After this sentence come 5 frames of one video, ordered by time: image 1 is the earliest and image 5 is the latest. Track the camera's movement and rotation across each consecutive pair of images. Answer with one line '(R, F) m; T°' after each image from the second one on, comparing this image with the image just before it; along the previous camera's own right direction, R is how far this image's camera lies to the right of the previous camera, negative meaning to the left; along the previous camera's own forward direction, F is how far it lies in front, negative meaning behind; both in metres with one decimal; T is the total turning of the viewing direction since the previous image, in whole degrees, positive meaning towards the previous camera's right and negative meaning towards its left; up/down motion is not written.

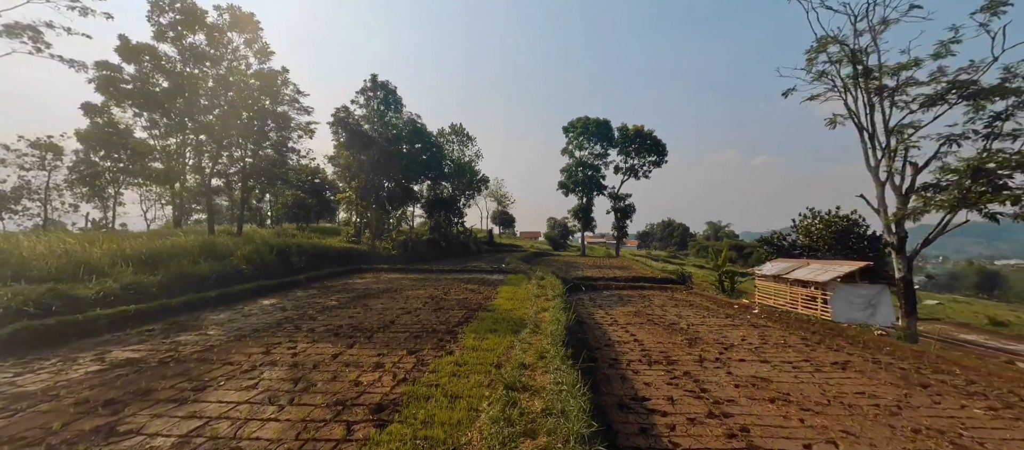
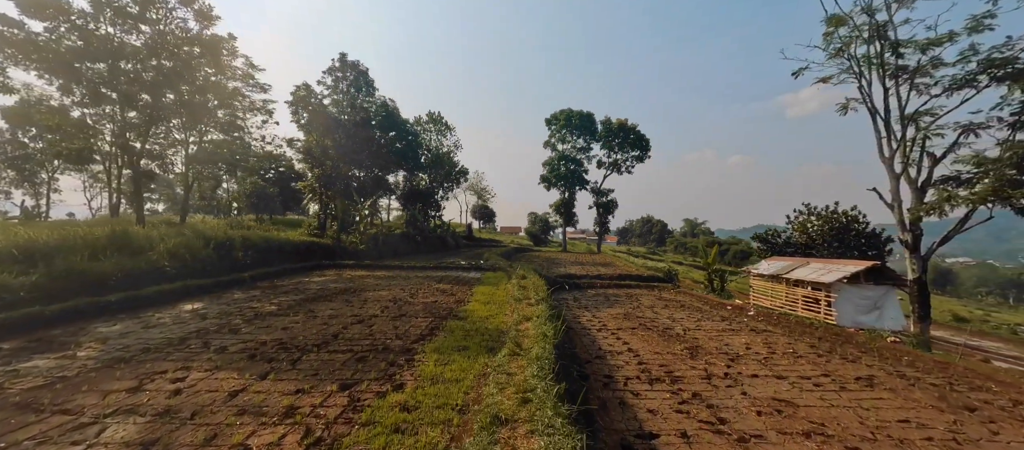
(+0.1, +1.5) m; +3°
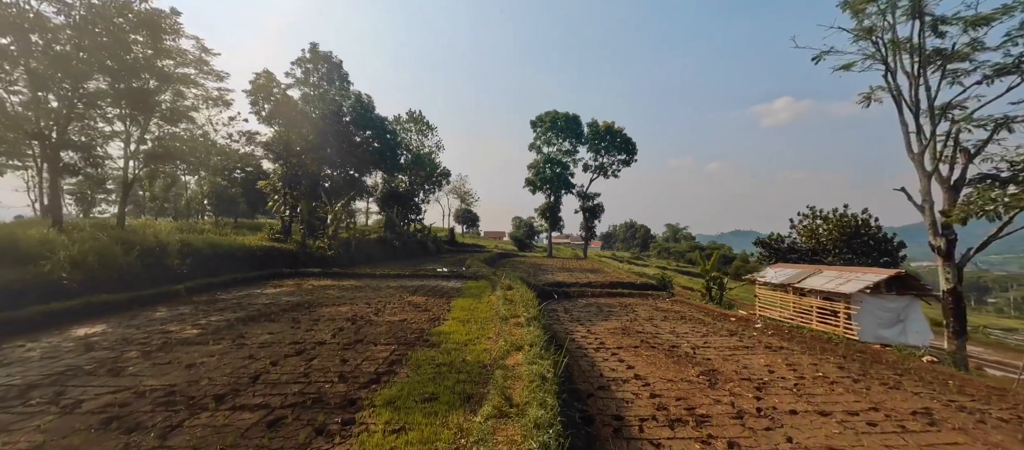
(0.0, +1.6) m; +2°
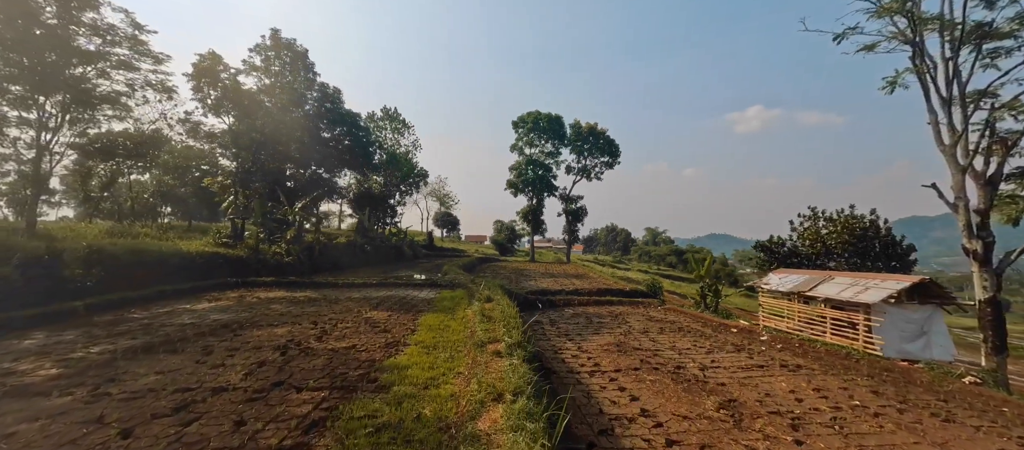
(+0.1, +1.6) m; +3°
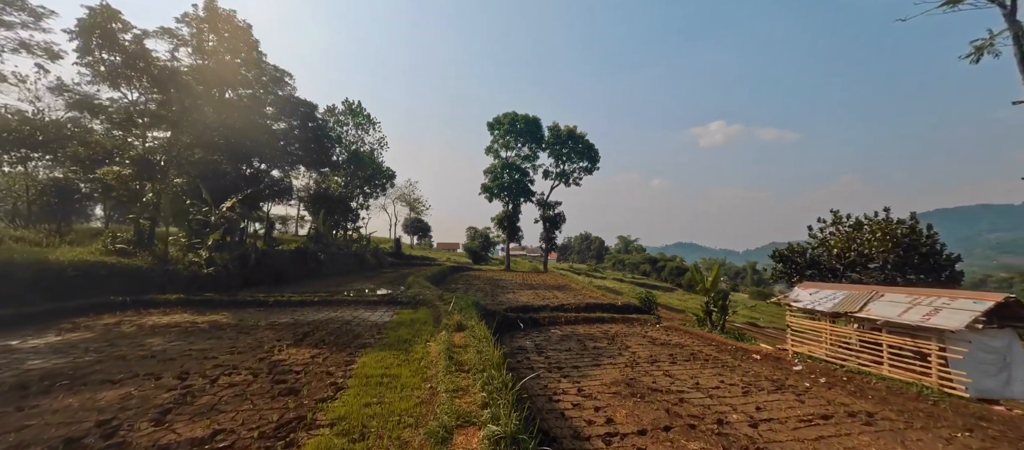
(-0.1, +2.6) m; +4°
